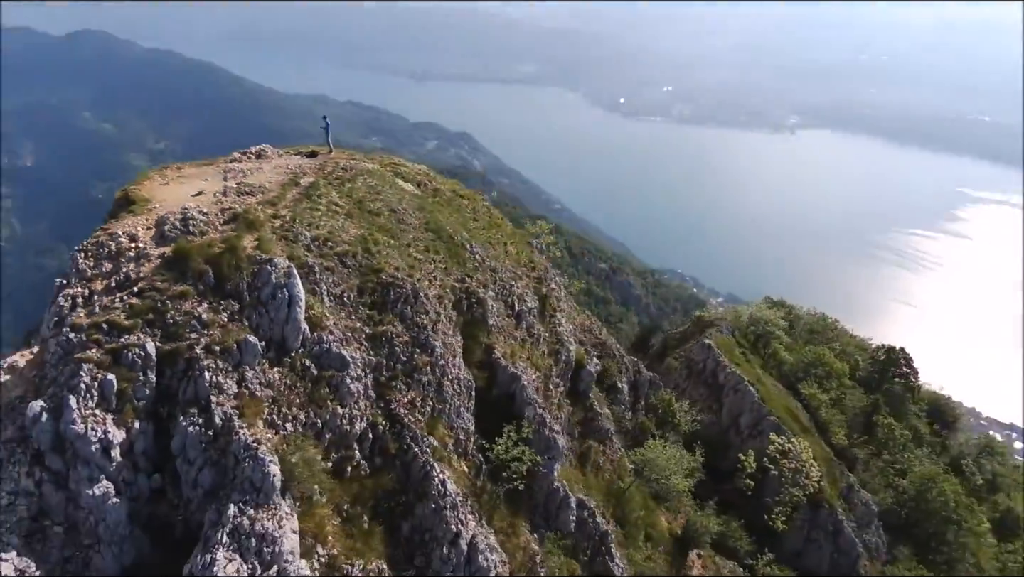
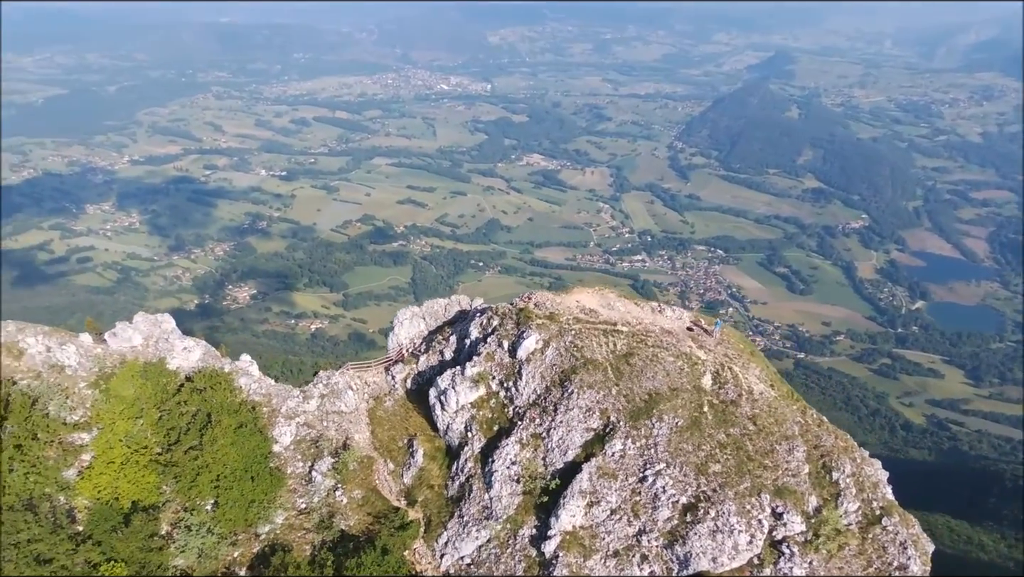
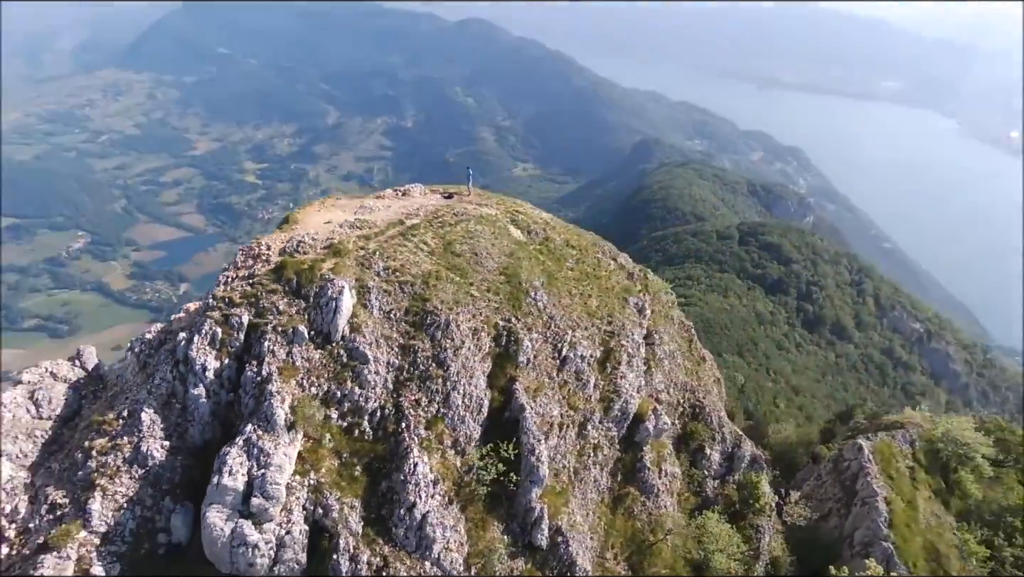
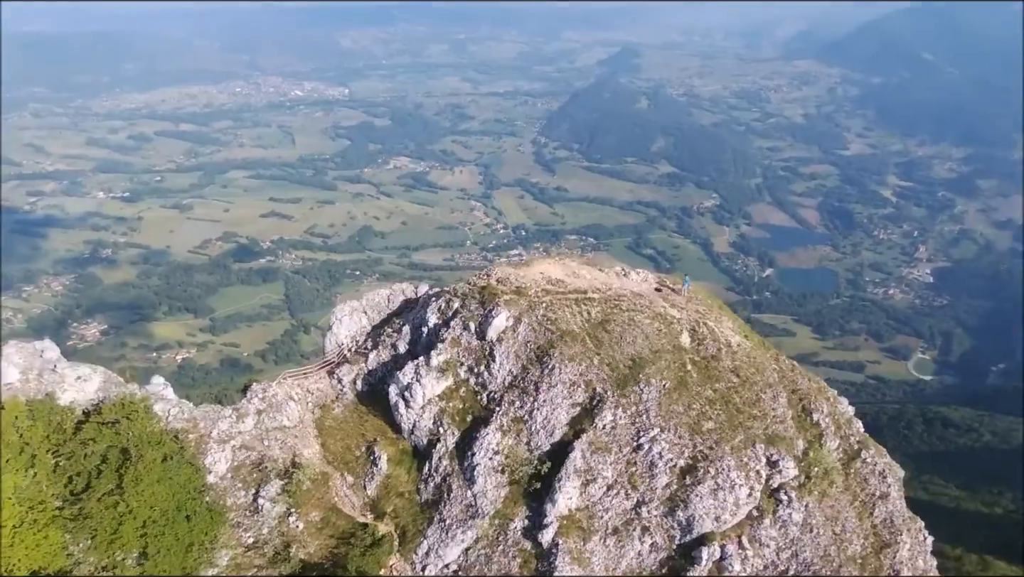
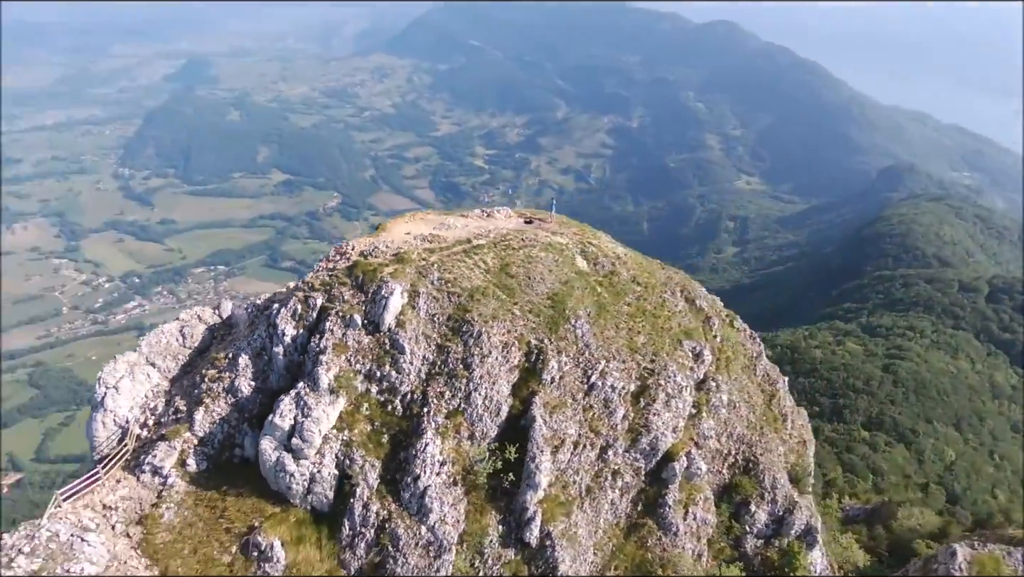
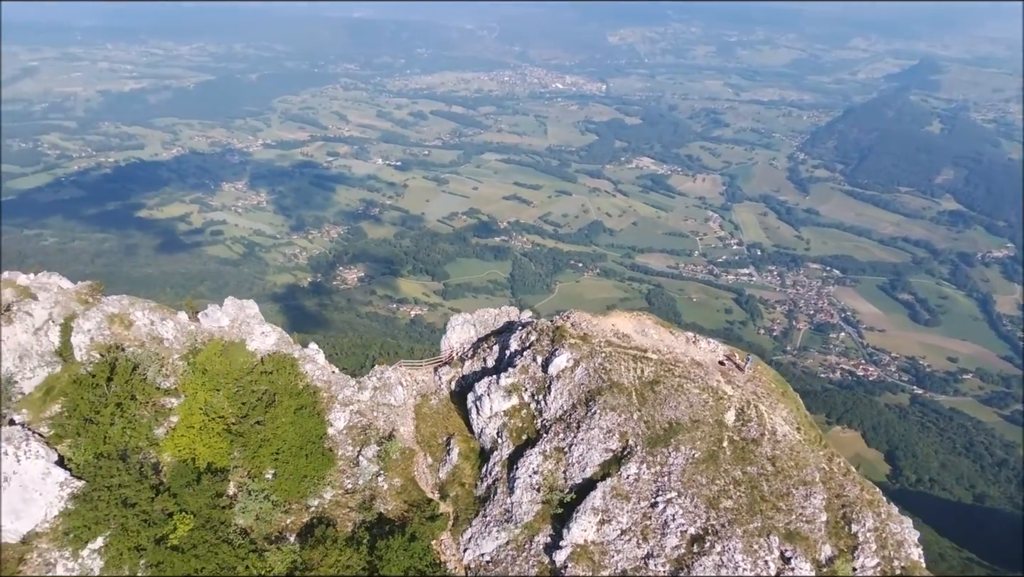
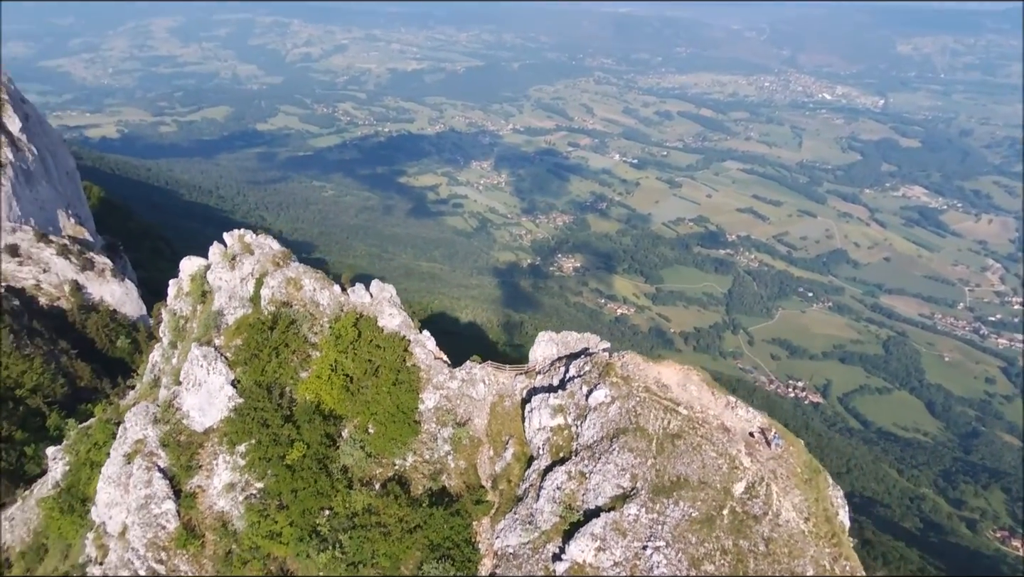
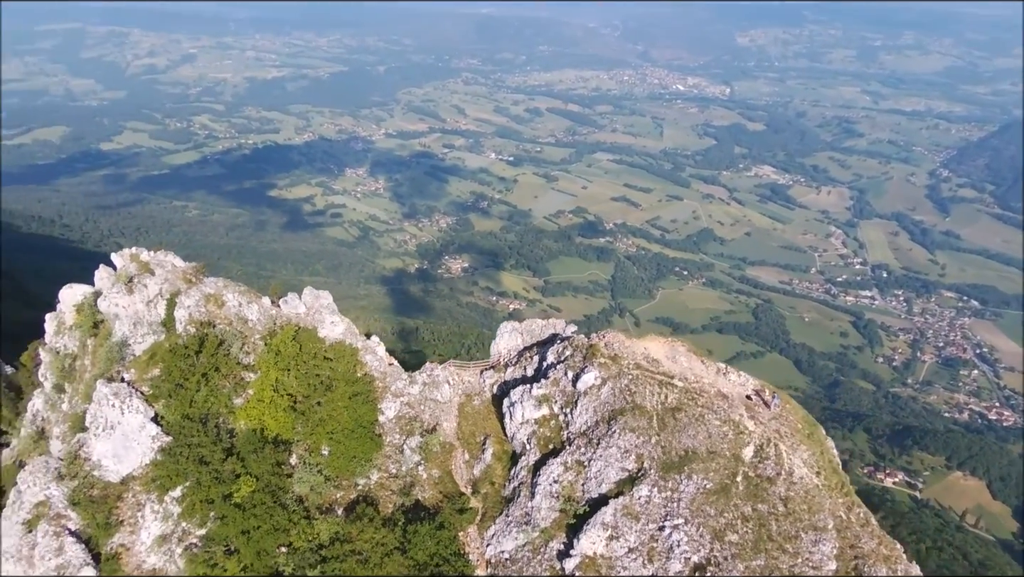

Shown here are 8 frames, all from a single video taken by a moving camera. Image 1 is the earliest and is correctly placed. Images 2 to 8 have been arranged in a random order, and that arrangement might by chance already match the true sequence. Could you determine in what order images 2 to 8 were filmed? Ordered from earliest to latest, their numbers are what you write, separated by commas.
3, 5, 4, 2, 6, 8, 7
